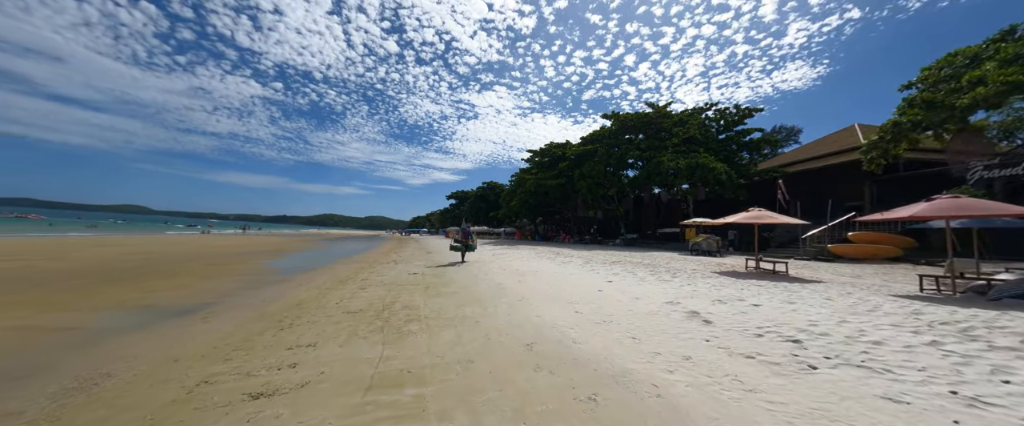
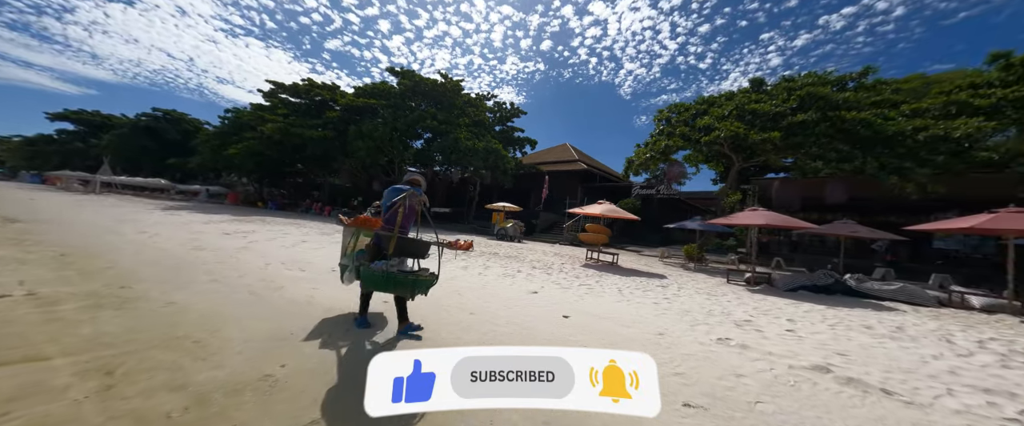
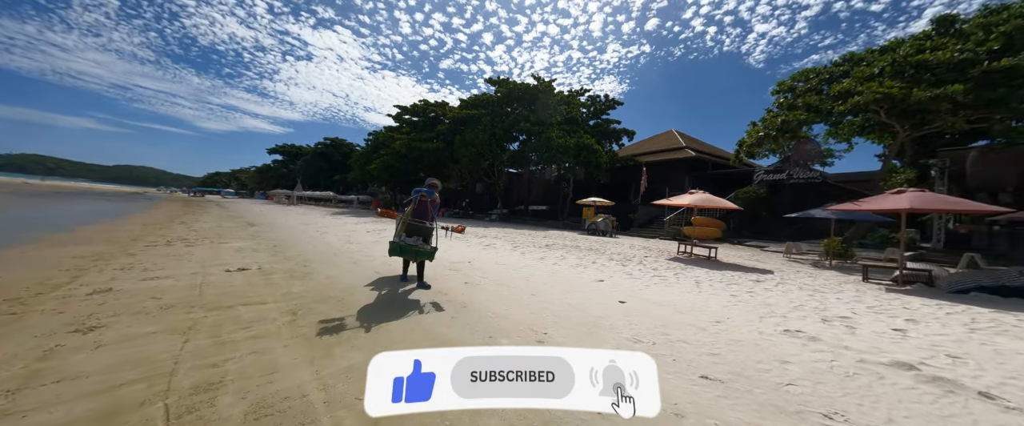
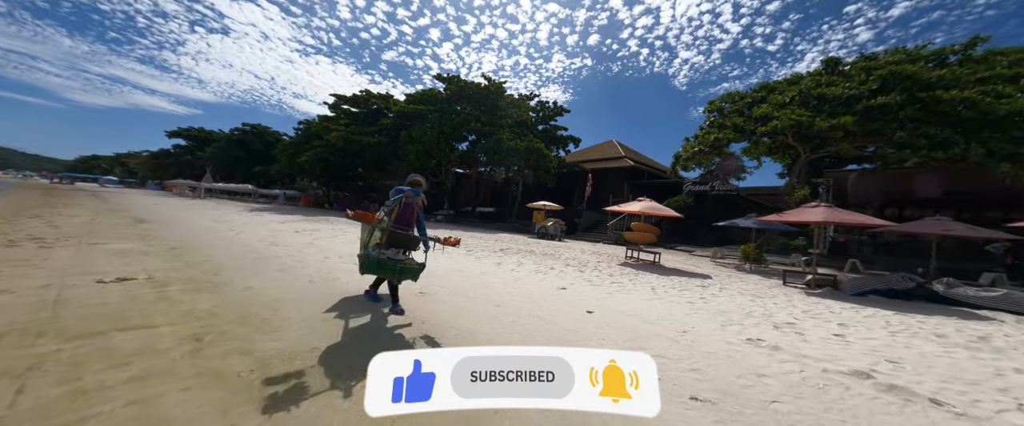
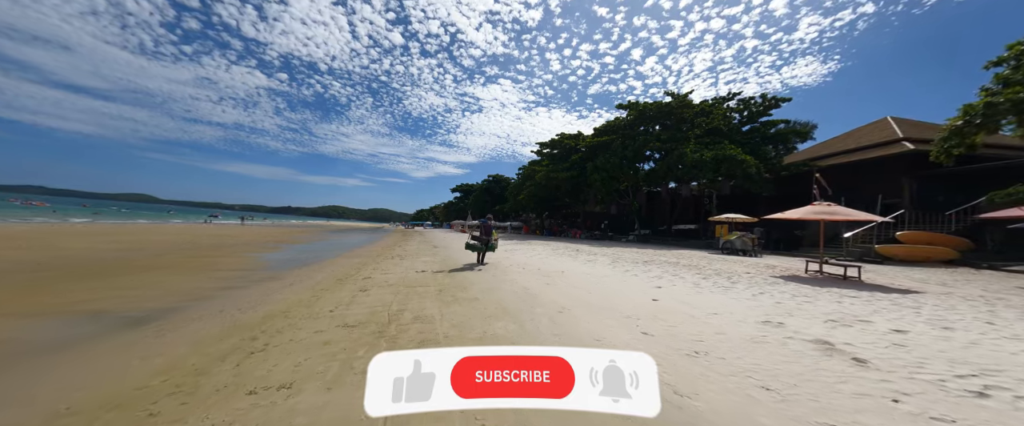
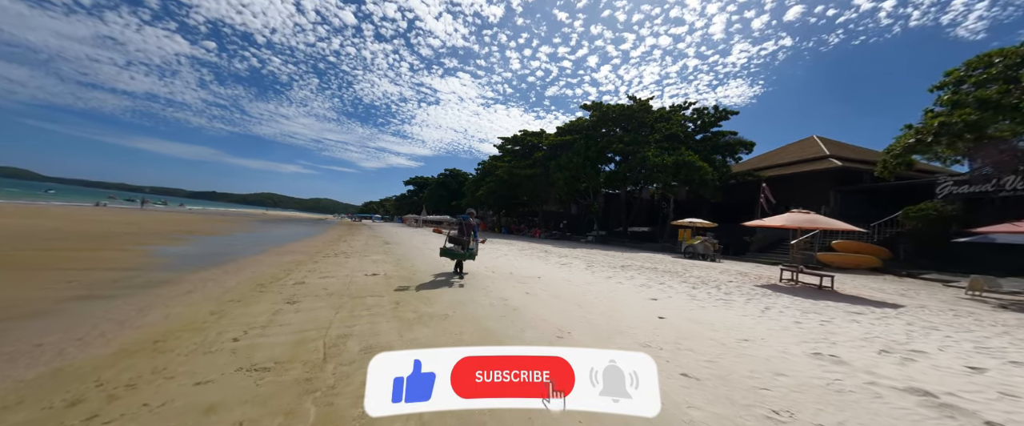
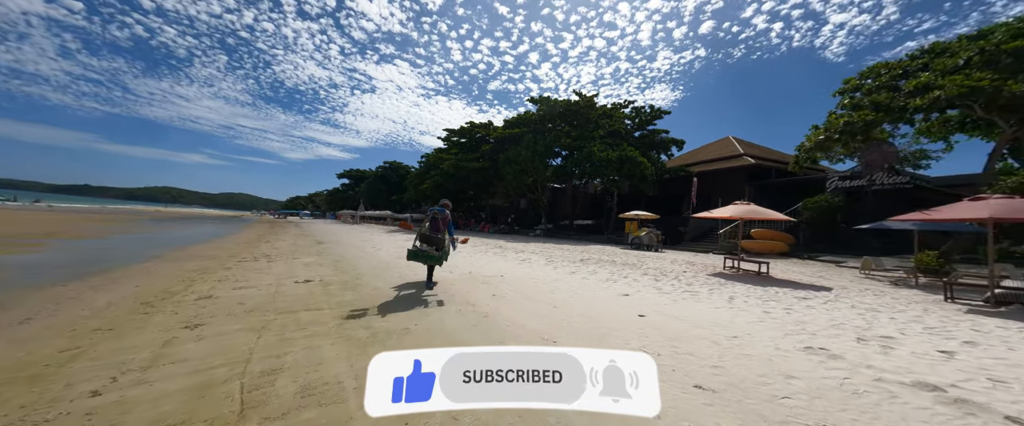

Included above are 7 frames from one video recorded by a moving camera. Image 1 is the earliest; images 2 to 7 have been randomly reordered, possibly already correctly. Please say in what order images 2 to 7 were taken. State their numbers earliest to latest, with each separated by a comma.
5, 6, 7, 3, 4, 2
